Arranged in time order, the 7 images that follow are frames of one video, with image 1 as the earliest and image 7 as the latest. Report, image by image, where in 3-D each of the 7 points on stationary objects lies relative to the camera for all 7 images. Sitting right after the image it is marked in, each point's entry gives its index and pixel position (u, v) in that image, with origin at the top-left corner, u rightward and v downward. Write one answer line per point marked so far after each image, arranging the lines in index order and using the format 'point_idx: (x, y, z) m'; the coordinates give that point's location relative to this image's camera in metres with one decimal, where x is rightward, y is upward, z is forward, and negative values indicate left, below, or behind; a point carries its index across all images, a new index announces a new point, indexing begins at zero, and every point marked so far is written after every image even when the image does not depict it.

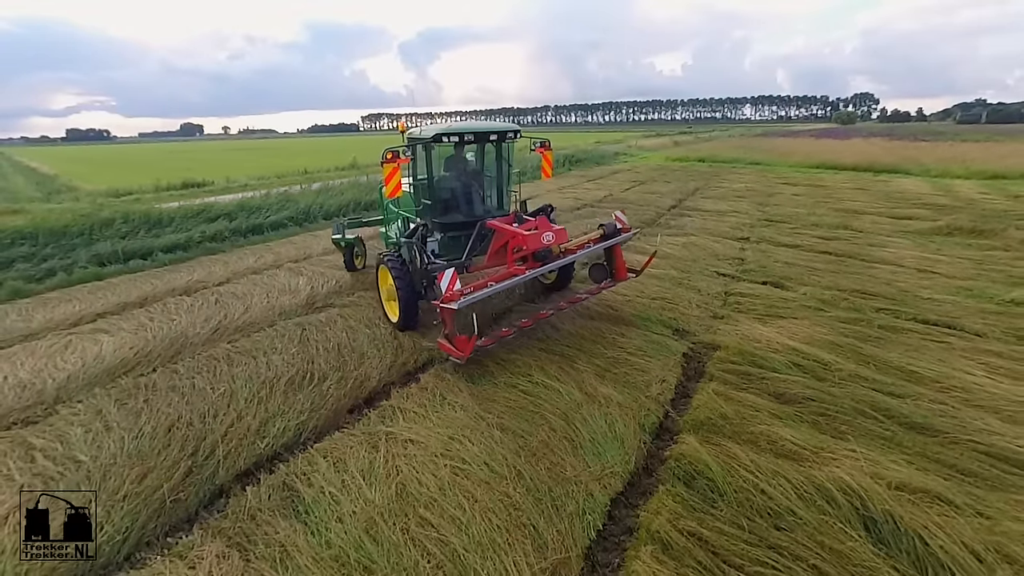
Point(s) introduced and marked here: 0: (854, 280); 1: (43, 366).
0: (+4.8, +0.1, +6.3) m
1: (-4.6, -0.8, +4.4) m
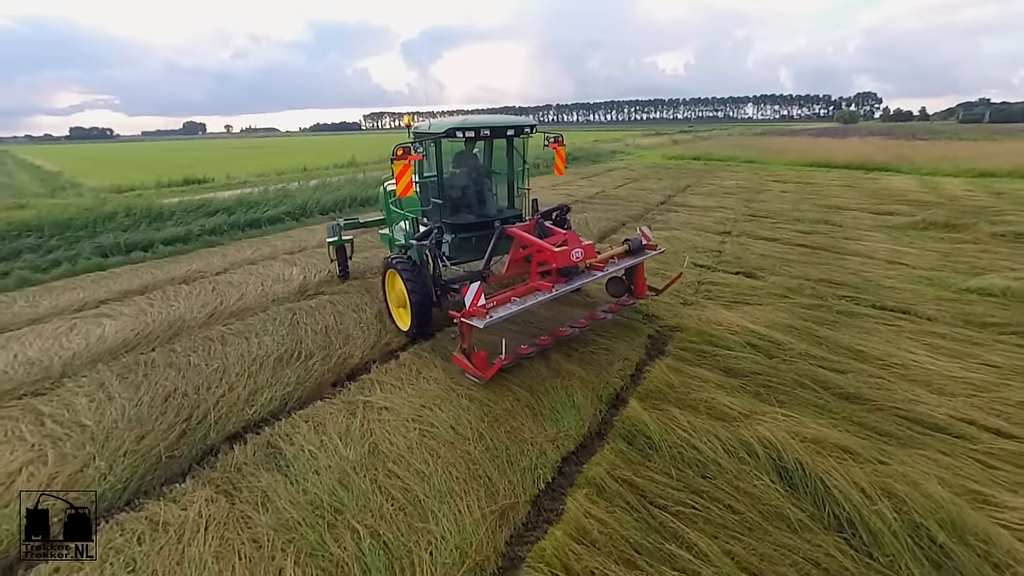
0: (+4.6, +0.3, +6.6) m
1: (-4.9, -0.6, +4.7) m
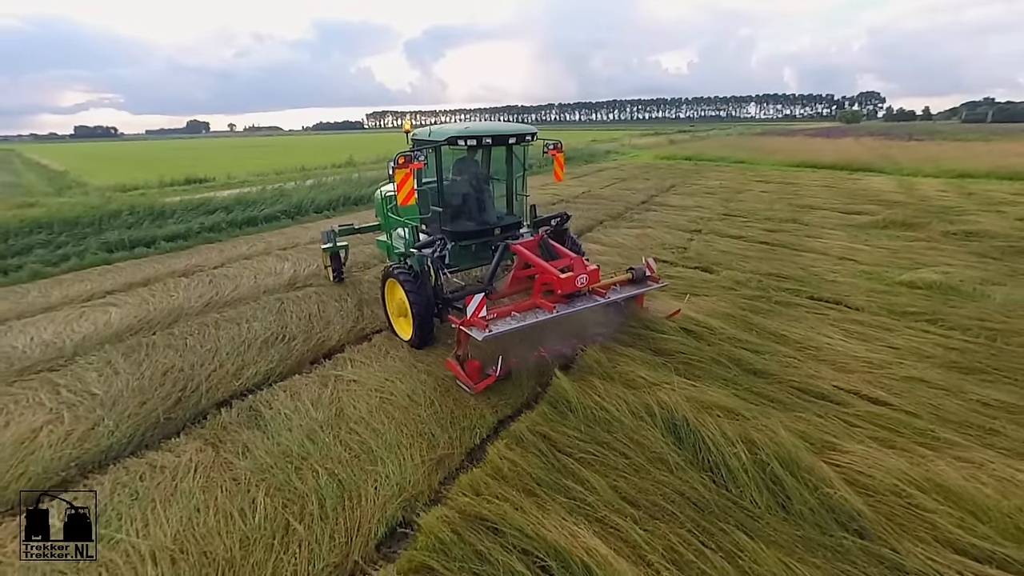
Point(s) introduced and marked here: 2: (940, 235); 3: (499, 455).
0: (+4.2, +0.4, +7.1) m
1: (-5.3, -0.5, +5.3) m
2: (+8.1, +1.0, +8.4) m
3: (-0.1, -1.1, +2.9) m
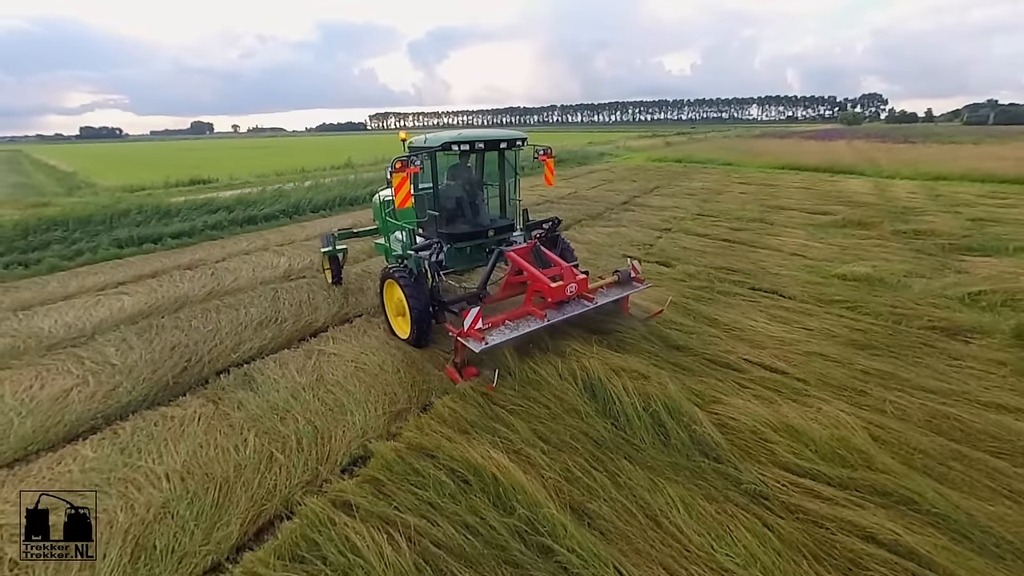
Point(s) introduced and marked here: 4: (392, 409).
0: (+3.7, +0.5, +7.7) m
1: (-5.8, -0.4, +6.0) m
2: (+7.7, +1.1, +9.1) m
3: (-0.5, -0.9, +3.5) m
4: (-1.0, -1.0, +3.7) m
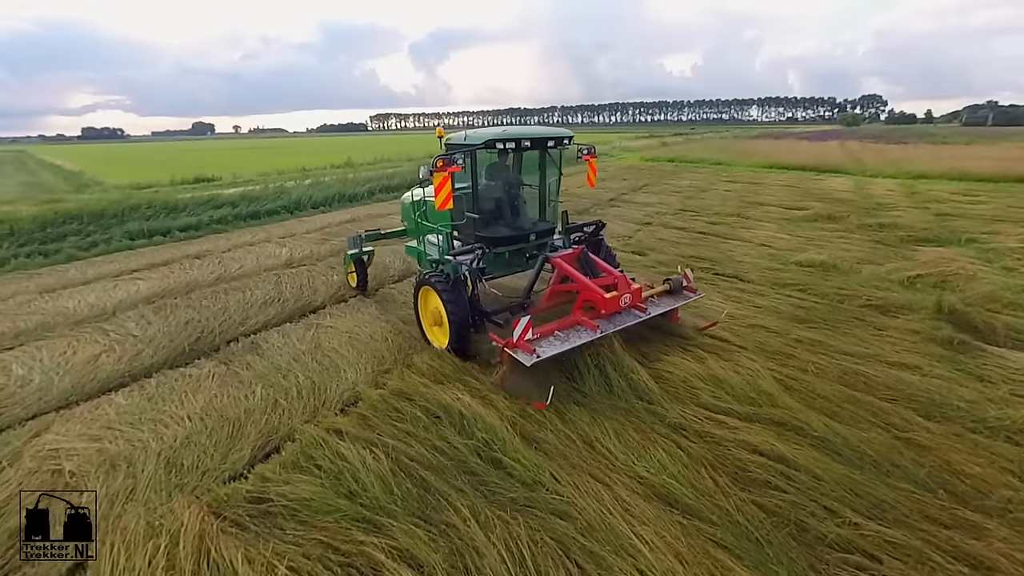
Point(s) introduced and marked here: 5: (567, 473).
0: (+3.5, +0.7, +8.3) m
1: (-6.0, -0.1, +6.5) m
2: (+7.5, +1.3, +9.6) m
3: (-0.8, -0.7, +4.1) m
4: (-1.3, -0.8, +4.3) m
5: (+0.3, -1.2, +2.8) m
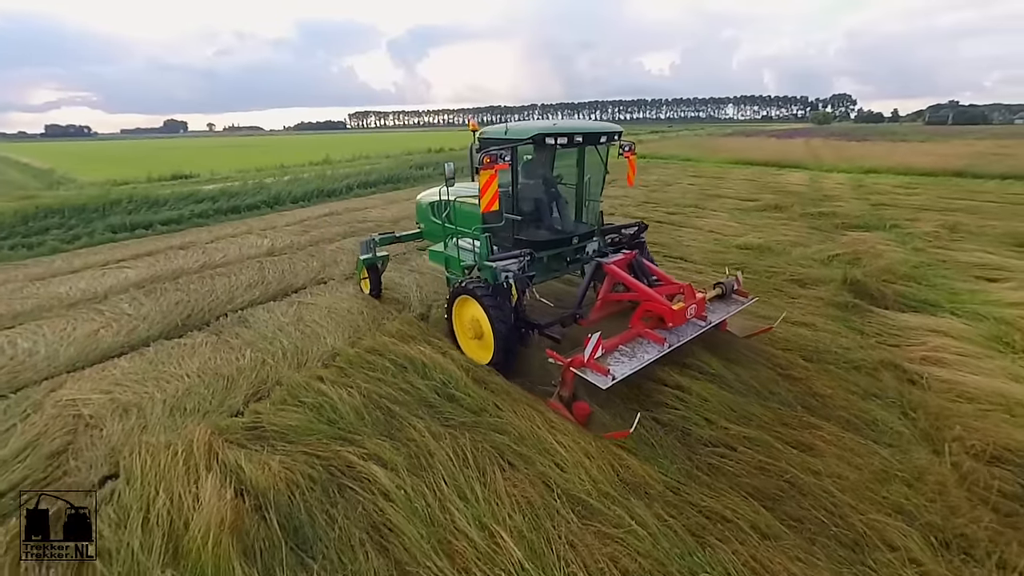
0: (+2.9, +1.0, +9.0) m
1: (-6.6, +0.1, +6.9) m
2: (+6.8, +1.7, +10.5) m
3: (-1.2, -0.4, +4.7) m
4: (-1.7, -0.5, +4.9) m
5: (0.0, -0.9, +3.5) m
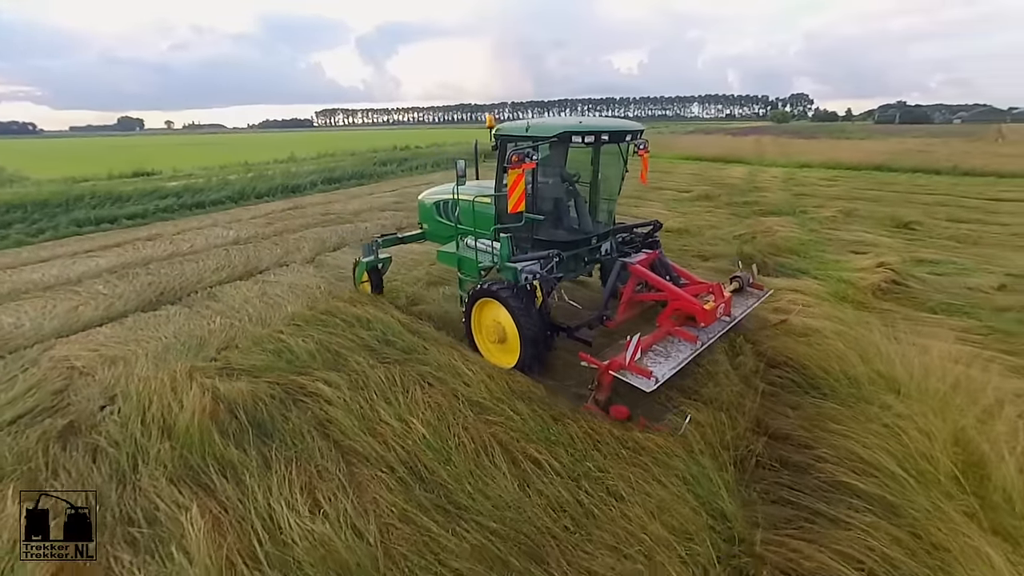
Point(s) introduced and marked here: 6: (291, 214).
0: (+1.8, +1.4, +10.0) m
1: (-7.5, +0.3, +7.4) m
2: (+5.6, +2.2, +11.8) m
3: (-2.0, -0.1, +5.5) m
4: (-2.5, -0.2, +5.6) m
5: (-0.7, -0.6, +4.4) m
6: (-5.7, +1.9, +11.3) m
